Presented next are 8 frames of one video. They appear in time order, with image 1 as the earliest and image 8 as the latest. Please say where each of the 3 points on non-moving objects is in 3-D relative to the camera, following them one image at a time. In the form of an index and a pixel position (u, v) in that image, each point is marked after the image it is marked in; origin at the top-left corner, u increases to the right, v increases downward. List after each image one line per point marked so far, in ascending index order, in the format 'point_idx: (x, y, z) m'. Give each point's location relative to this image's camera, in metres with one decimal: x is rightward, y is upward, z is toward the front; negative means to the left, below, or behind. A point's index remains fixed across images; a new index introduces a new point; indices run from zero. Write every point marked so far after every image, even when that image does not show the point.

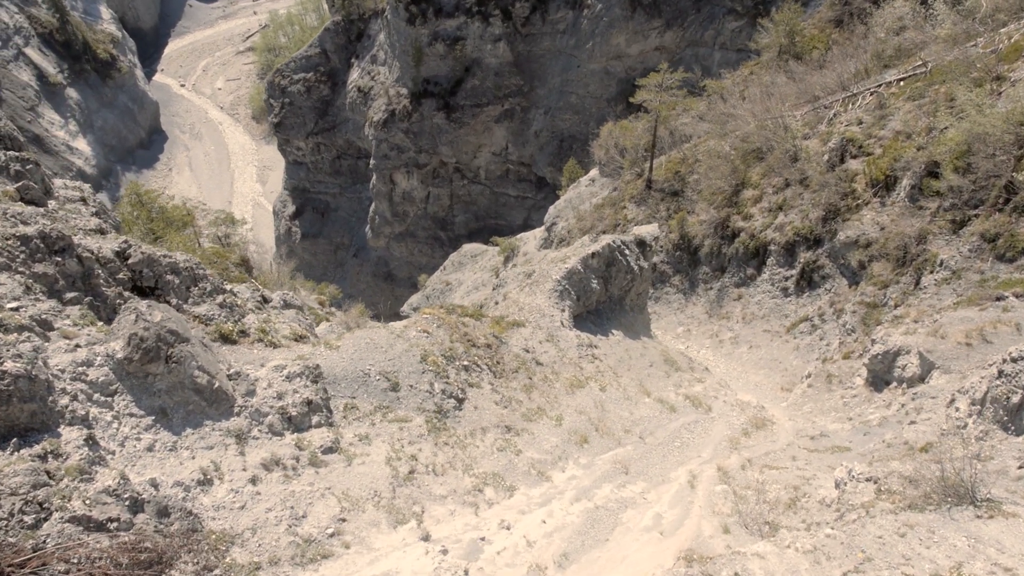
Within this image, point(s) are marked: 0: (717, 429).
0: (+4.9, -3.4, +18.4) m
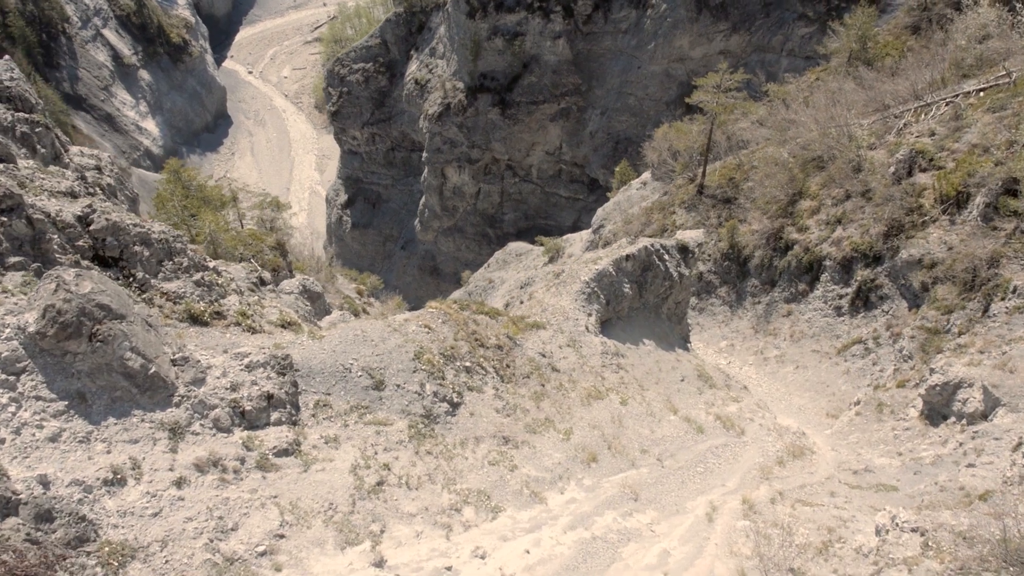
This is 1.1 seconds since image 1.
0: (+5.2, -3.7, +16.8) m
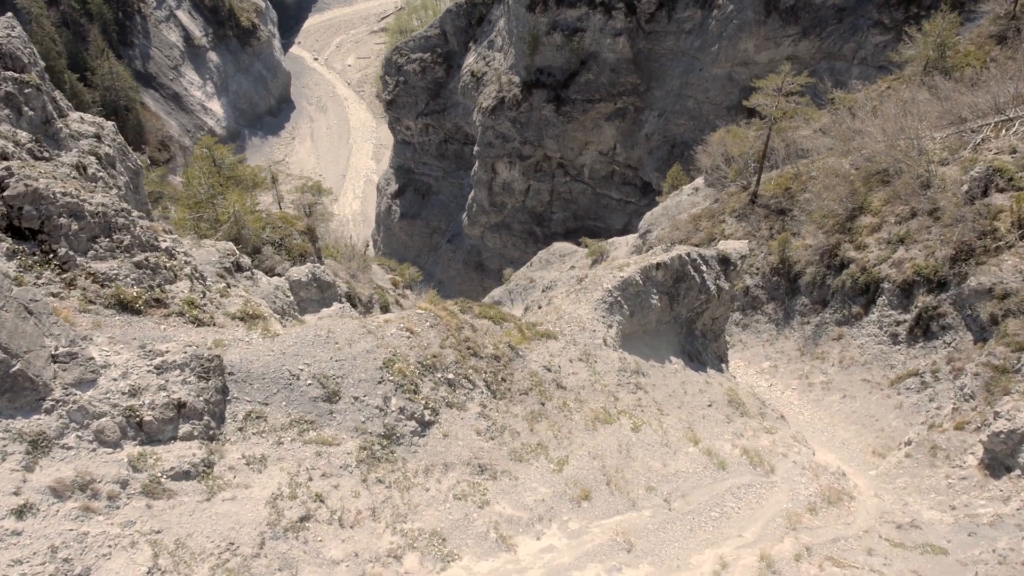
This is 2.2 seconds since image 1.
0: (+5.1, -4.1, +14.8) m
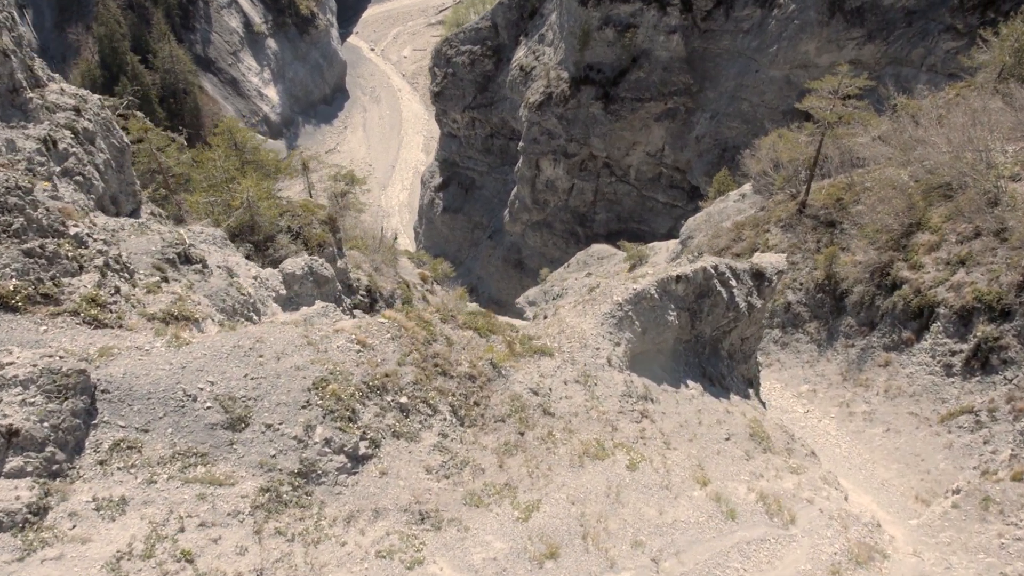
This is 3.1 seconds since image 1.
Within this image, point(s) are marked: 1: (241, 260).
0: (+4.7, -4.5, +12.7) m
1: (-7.0, +0.7, +19.3) m
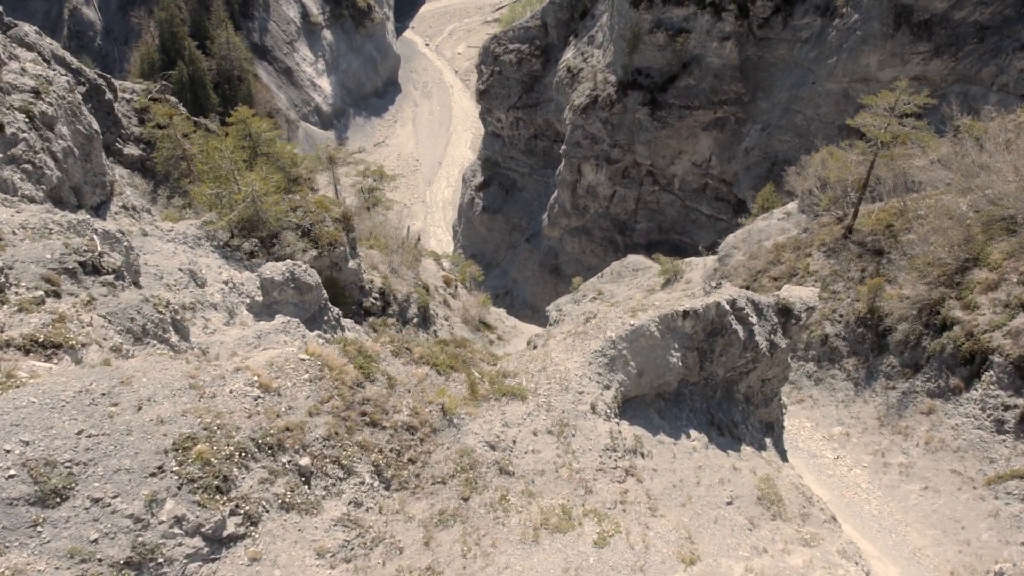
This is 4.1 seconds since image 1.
0: (+3.8, -5.2, +10.7) m
1: (-7.1, +0.6, +17.9) m
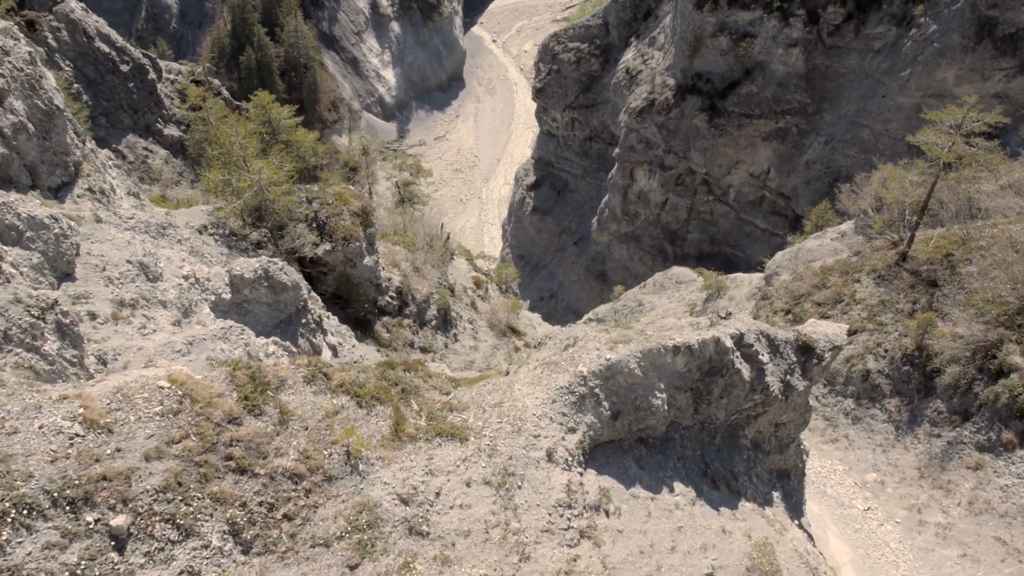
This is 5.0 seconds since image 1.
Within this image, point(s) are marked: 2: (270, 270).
0: (+2.6, -5.8, +8.7) m
1: (-7.3, +0.7, +16.7) m
2: (-5.6, +0.4, +17.6) m
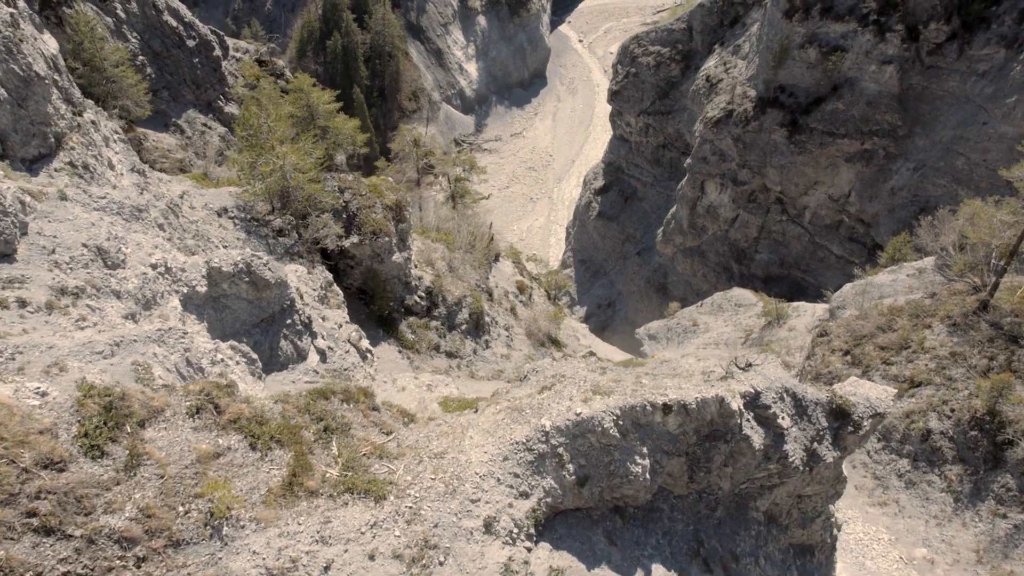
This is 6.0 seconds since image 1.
0: (+1.3, -6.4, +6.6) m
1: (-7.3, +1.0, +15.5) m
2: (-5.5, +0.5, +16.3) m
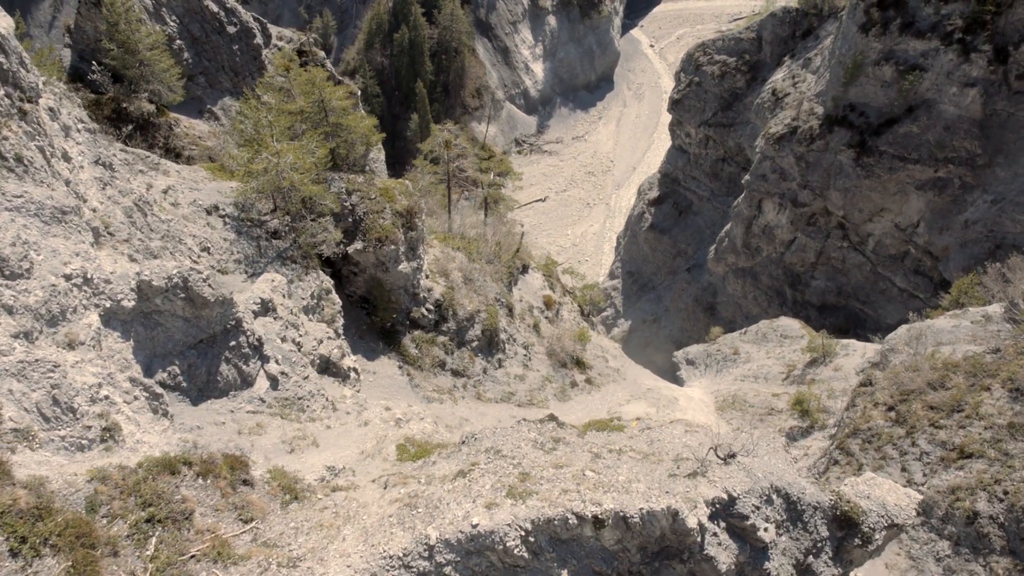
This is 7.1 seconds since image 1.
0: (-0.6, -7.1, +4.4) m
1: (-7.9, +0.8, +13.9) m
2: (-6.1, +0.2, +14.5) m
